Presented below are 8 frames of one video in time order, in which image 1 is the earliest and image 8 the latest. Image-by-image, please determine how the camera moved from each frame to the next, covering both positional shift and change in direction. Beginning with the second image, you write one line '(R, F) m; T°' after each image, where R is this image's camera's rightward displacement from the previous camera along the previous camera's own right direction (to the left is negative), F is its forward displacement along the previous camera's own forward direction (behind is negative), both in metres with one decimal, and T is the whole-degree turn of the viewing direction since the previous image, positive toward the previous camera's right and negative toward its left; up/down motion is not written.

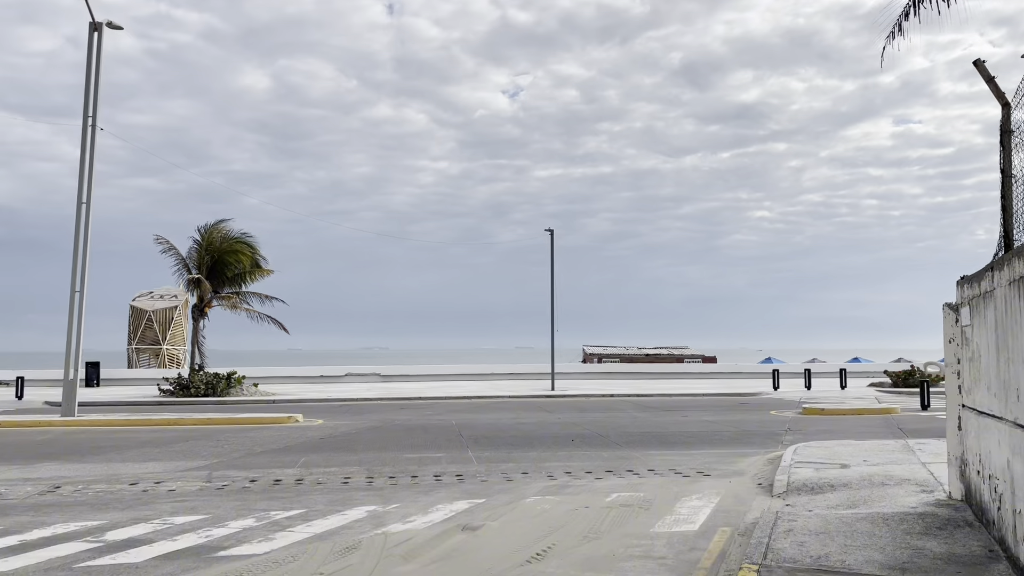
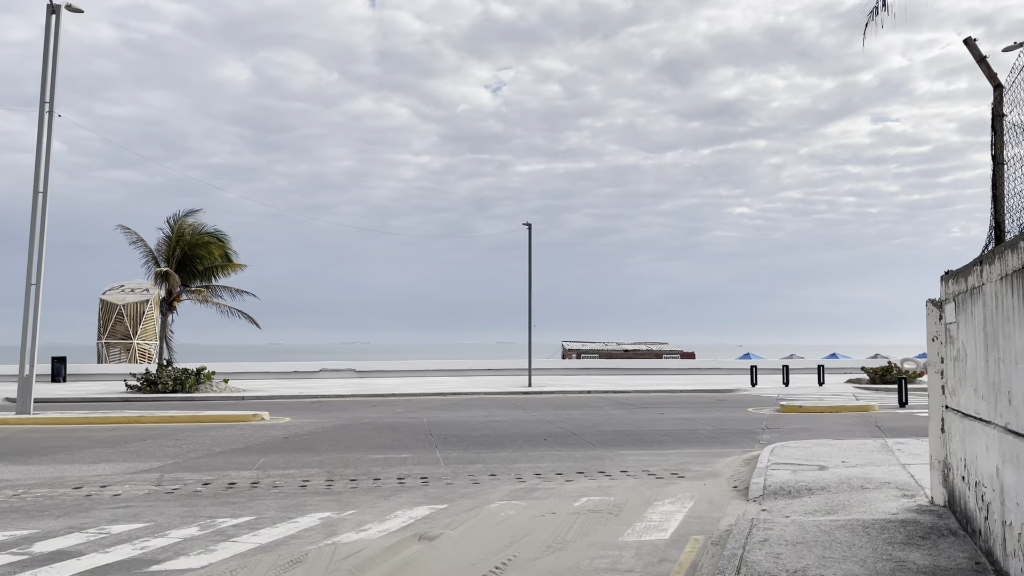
(+0.2, +0.5) m; +1°
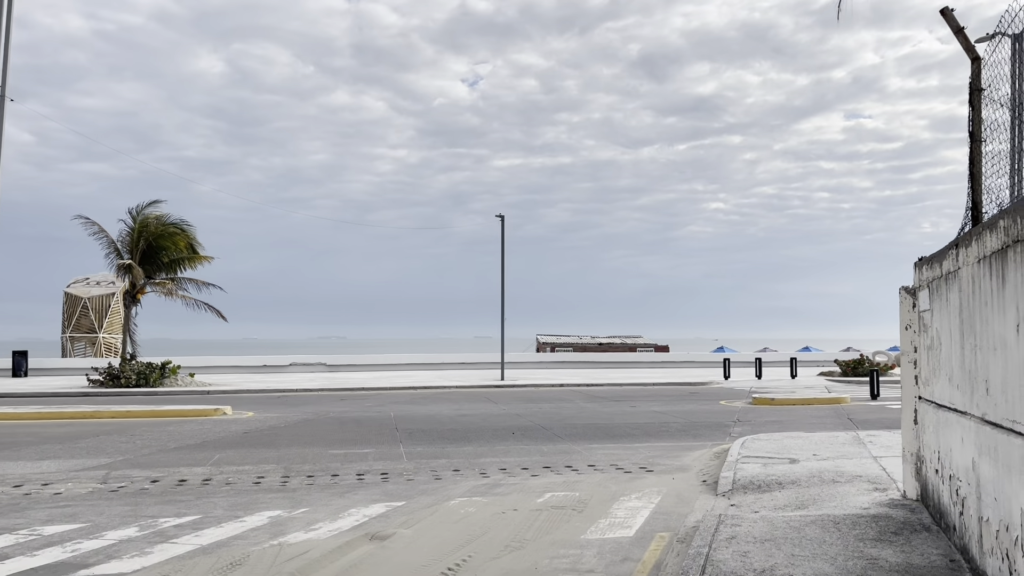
(+0.2, +0.4) m; +2°
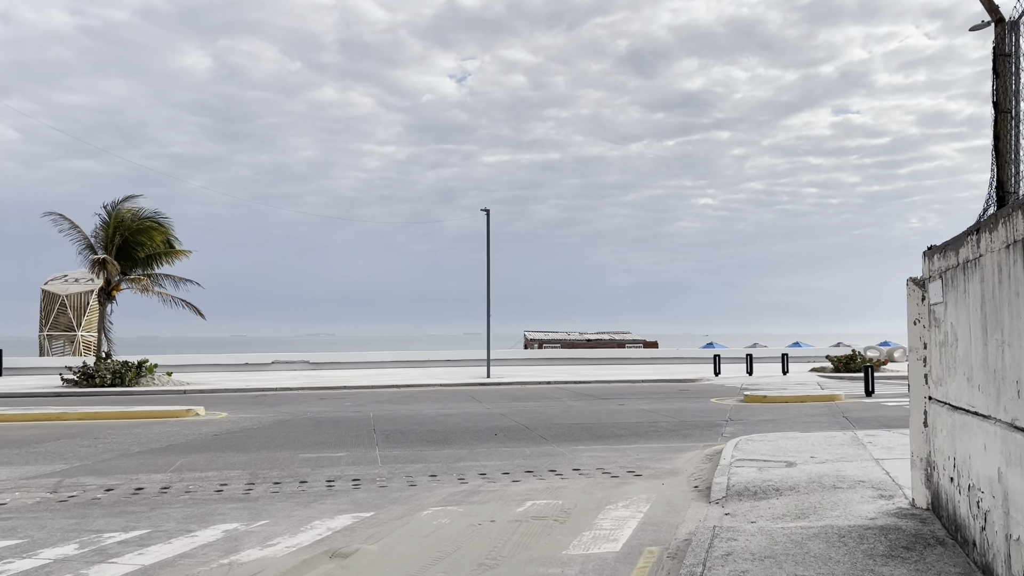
(+0.1, +0.7) m; +1°
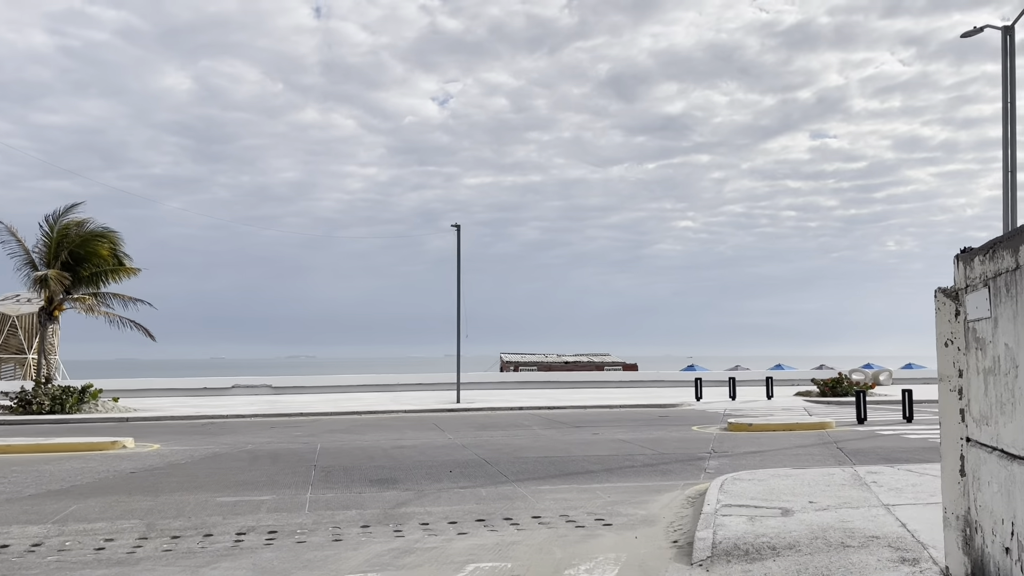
(+0.4, +1.5) m; +1°
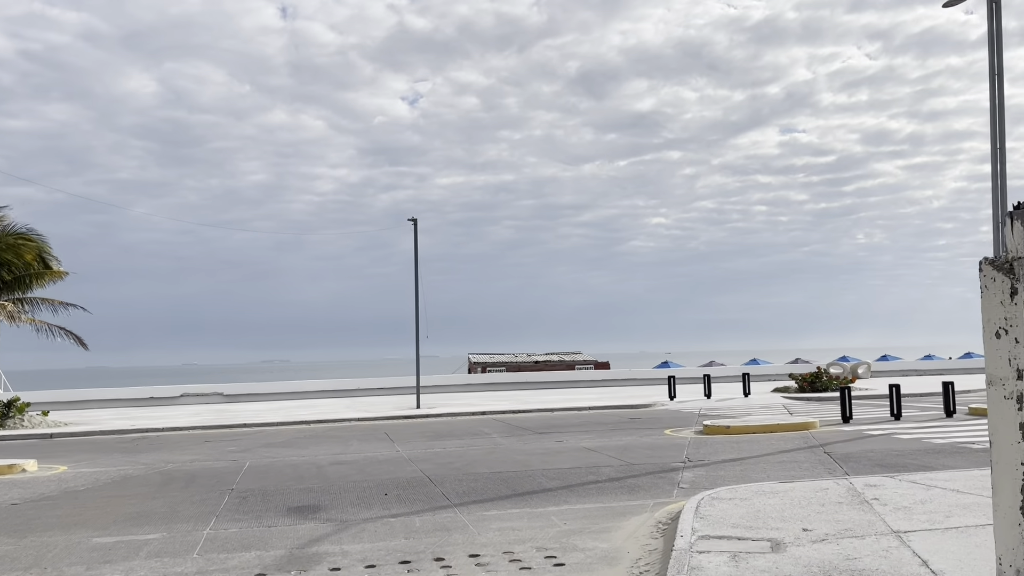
(+0.4, +1.6) m; +2°
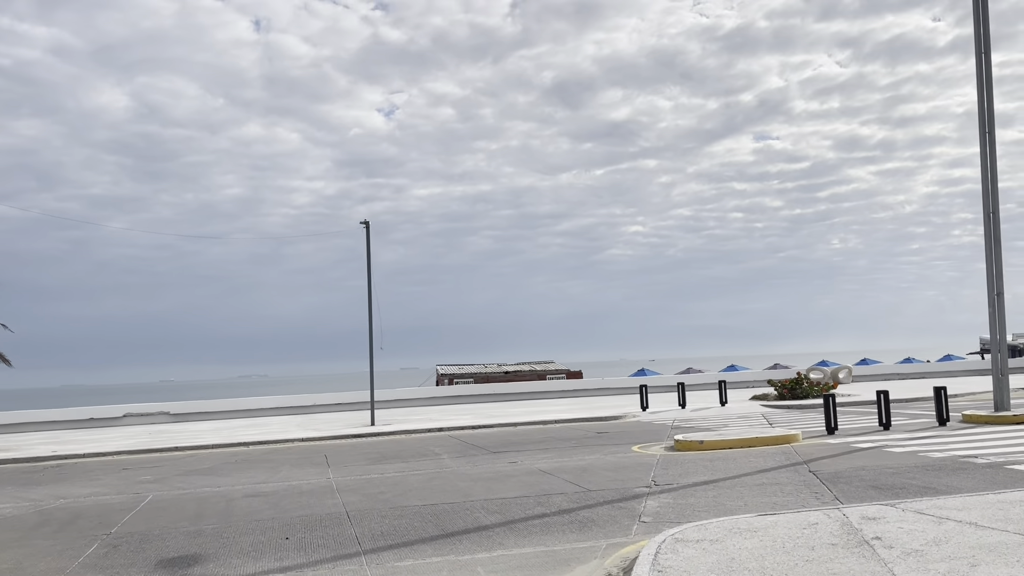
(+0.6, +1.8) m; +1°
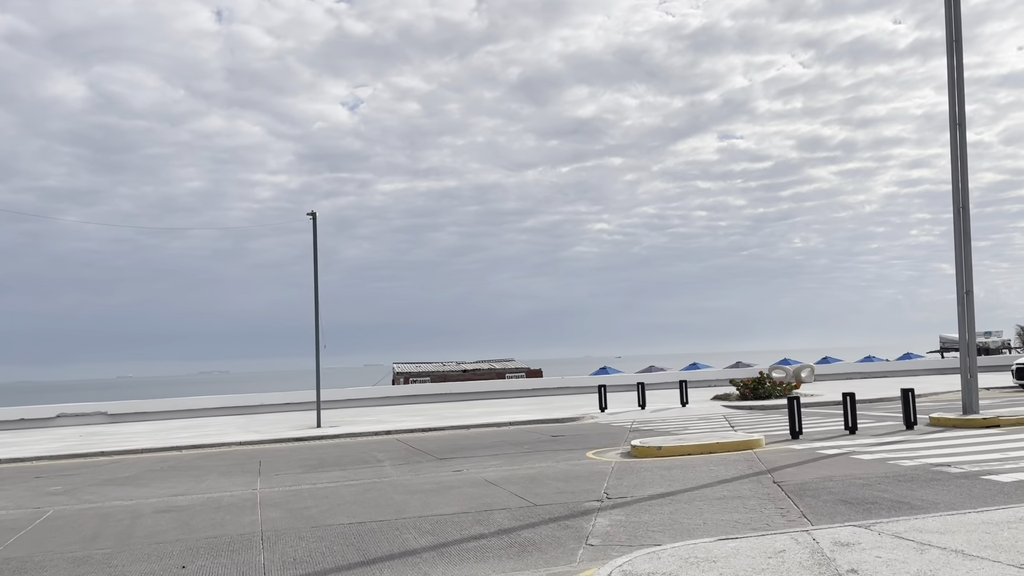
(+0.3, +1.0) m; +2°
